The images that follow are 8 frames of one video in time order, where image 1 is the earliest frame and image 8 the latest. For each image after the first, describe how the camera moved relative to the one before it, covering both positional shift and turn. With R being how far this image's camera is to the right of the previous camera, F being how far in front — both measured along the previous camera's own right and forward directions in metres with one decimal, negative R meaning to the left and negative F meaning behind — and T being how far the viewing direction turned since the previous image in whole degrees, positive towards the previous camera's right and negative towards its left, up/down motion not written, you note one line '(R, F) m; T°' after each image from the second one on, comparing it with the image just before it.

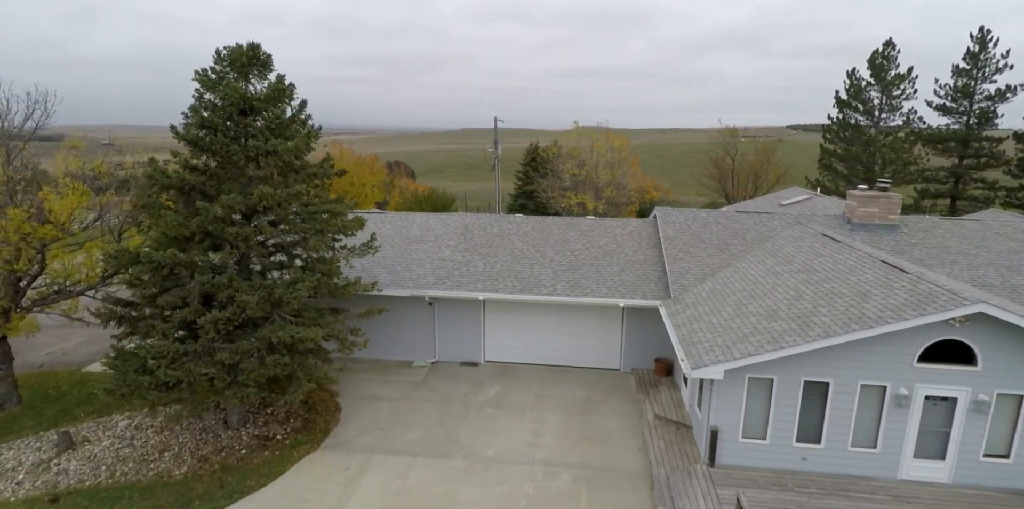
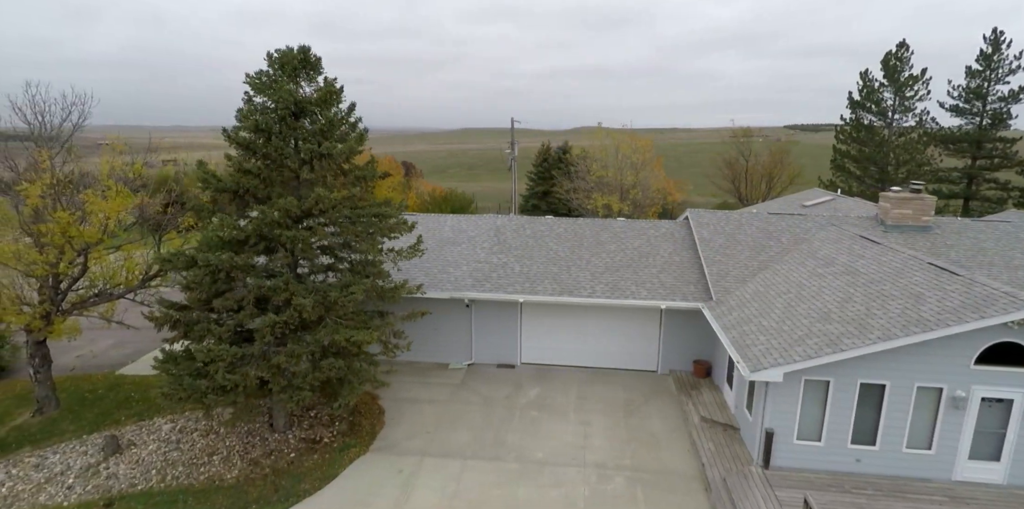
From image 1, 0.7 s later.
(-0.9, 0.0) m; 0°
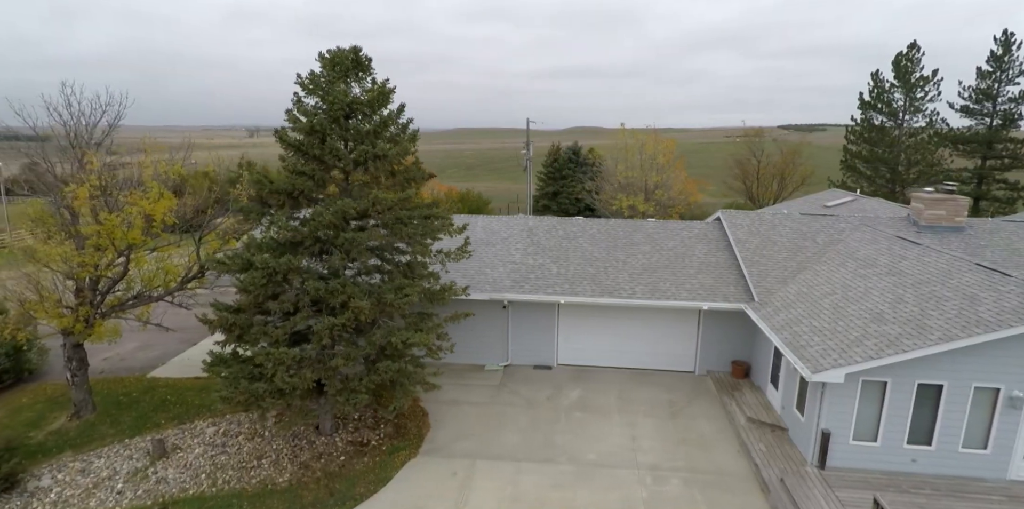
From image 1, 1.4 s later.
(-1.0, 0.0) m; +1°
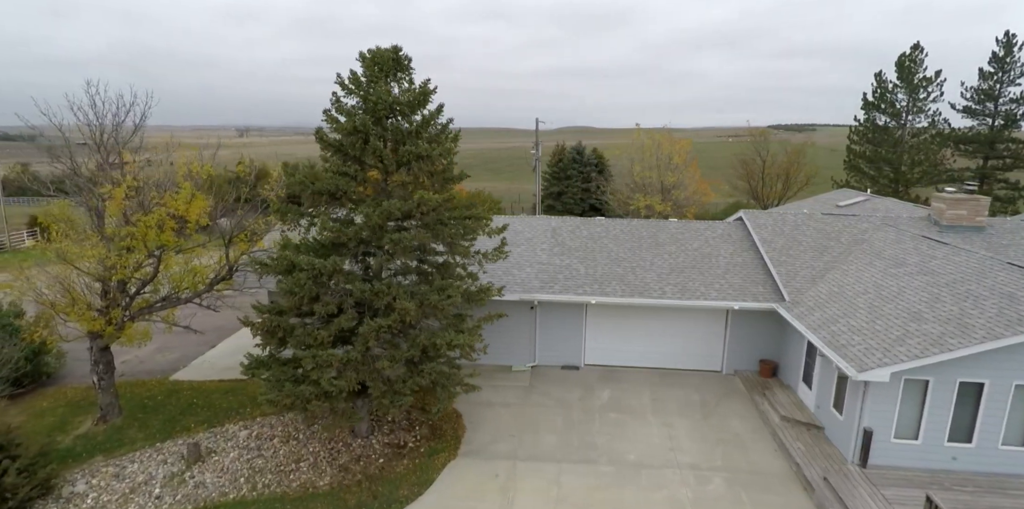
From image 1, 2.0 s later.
(-0.8, 0.0) m; +1°
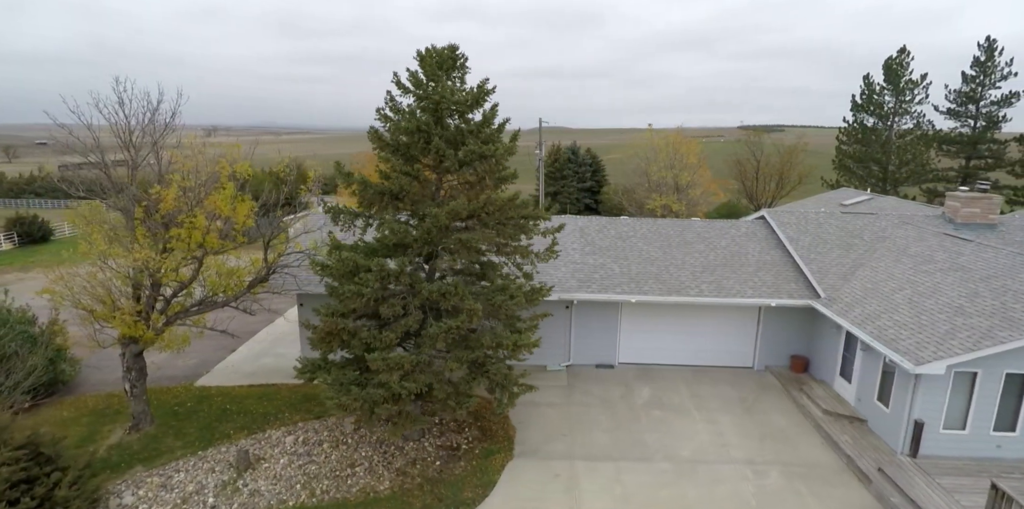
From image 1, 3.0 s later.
(-1.4, 0.0) m; +3°
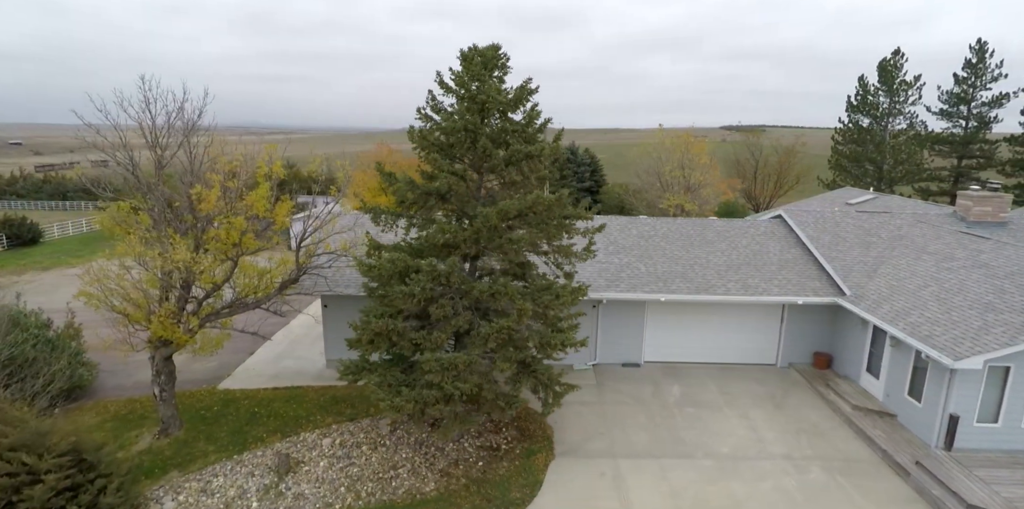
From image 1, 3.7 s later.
(-1.0, 0.0) m; +2°
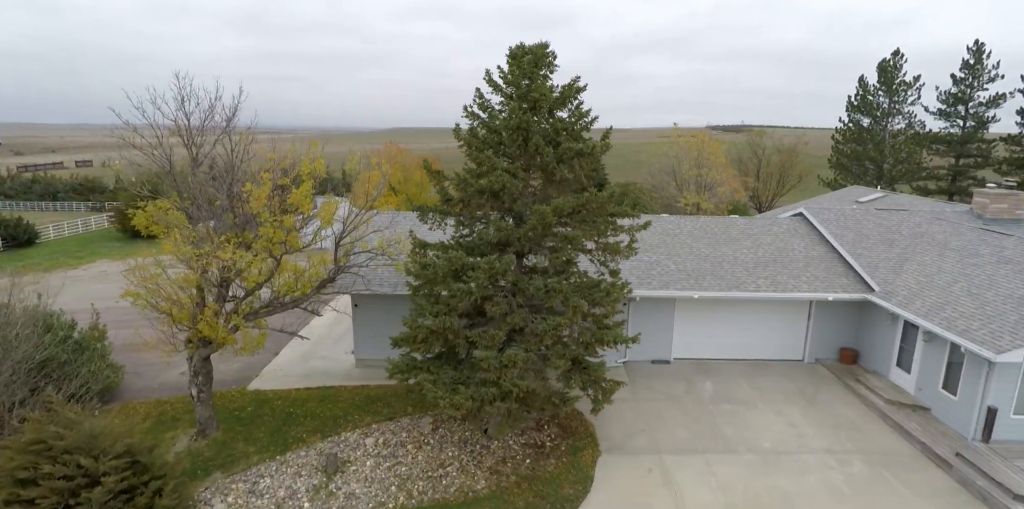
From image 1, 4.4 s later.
(-1.0, 0.0) m; +1°
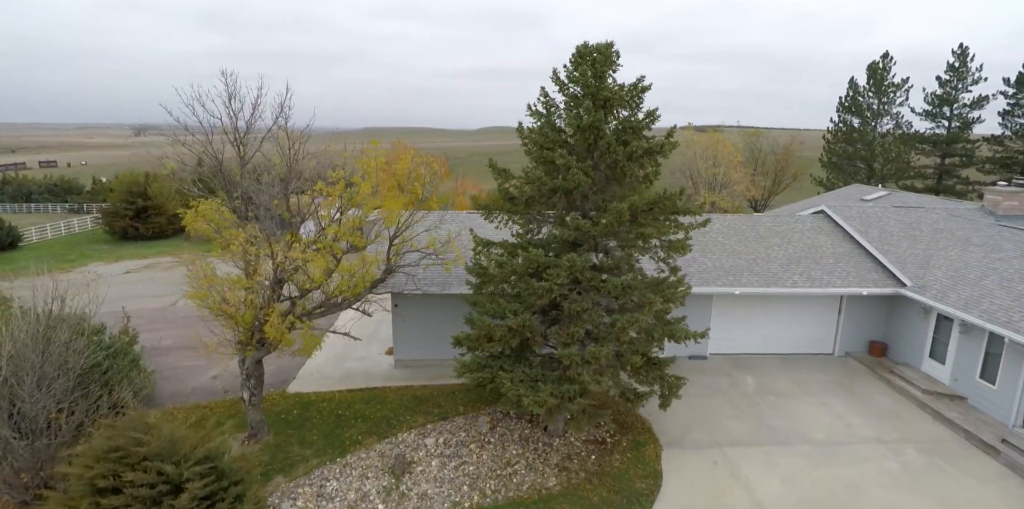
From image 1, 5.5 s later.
(-1.5, 0.0) m; +3°
